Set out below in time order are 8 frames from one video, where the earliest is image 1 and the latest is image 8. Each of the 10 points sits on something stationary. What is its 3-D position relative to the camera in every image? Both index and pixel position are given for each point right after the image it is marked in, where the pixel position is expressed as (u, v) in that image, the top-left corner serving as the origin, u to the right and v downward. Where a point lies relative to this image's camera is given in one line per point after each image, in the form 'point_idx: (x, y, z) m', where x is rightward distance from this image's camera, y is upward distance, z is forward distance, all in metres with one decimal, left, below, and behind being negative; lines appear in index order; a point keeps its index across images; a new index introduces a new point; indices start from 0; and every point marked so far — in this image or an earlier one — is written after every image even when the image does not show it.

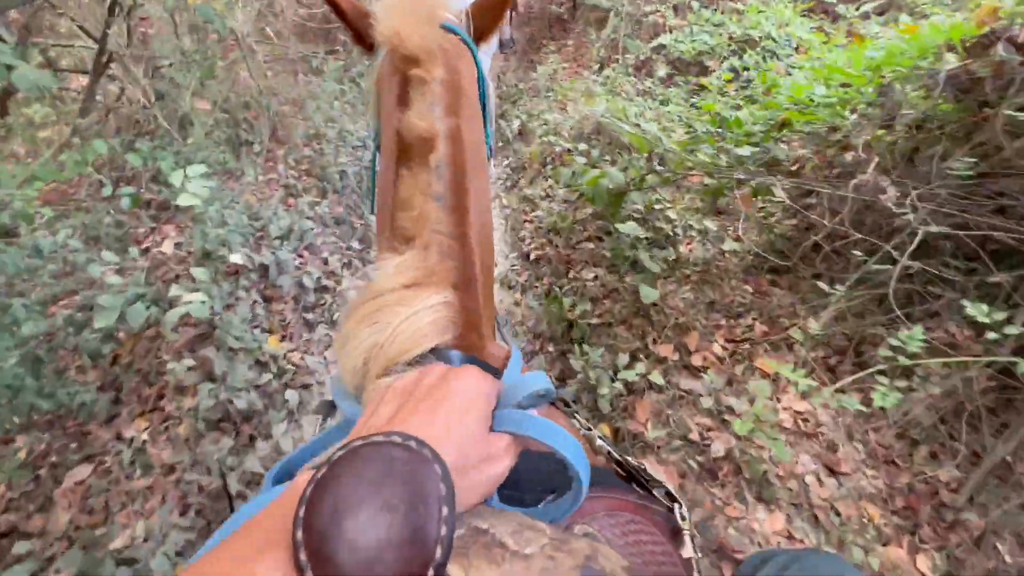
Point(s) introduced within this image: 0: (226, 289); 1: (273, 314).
0: (-1.7, 0.0, +3.1) m
1: (-1.5, -0.2, +3.3) m
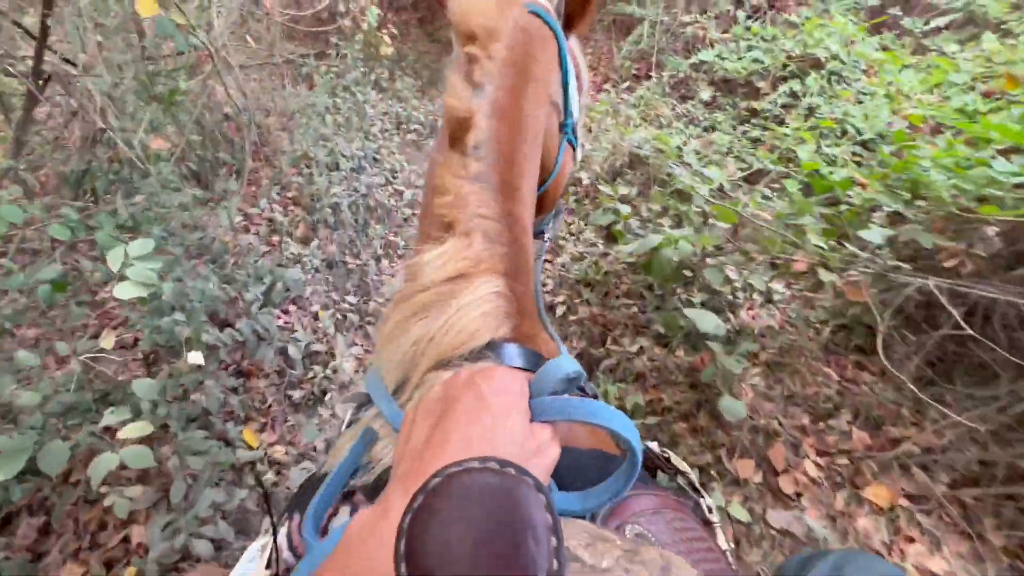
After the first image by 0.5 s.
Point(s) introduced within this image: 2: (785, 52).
0: (-1.5, -0.4, +2.5) m
1: (-1.3, -0.6, +2.7) m
2: (+2.2, +1.8, +4.2) m
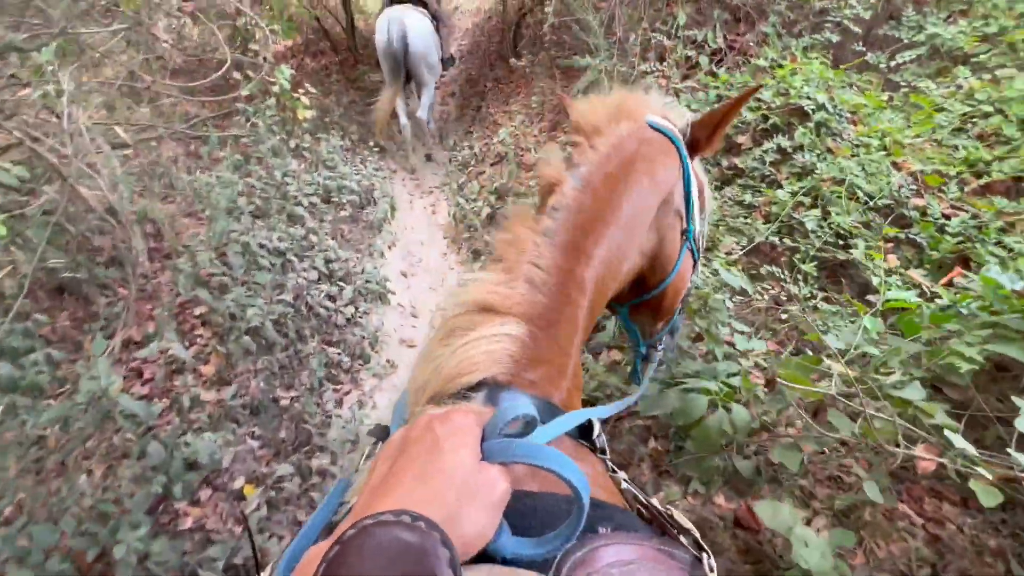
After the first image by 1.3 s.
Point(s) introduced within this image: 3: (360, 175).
0: (-1.5, -1.2, +1.7) m
1: (-1.3, -1.3, +1.9) m
2: (+1.8, +1.3, +3.8) m
3: (-1.6, +1.1, +5.6) m
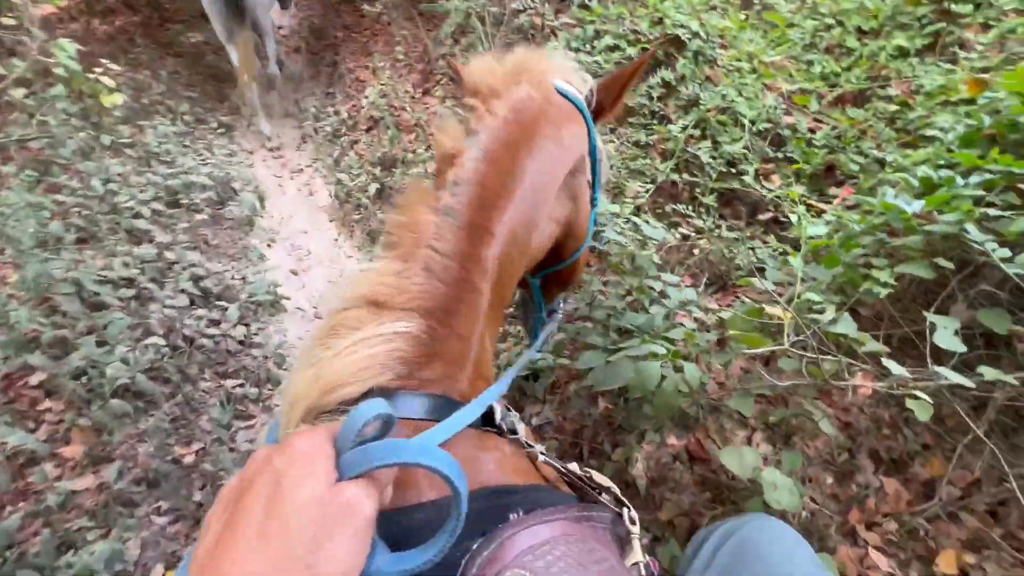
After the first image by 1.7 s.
0: (-1.4, -1.5, +1.4) m
1: (-1.2, -1.6, +1.6) m
2: (+0.9, +1.8, +3.7) m
3: (-2.7, +1.1, +4.8) m
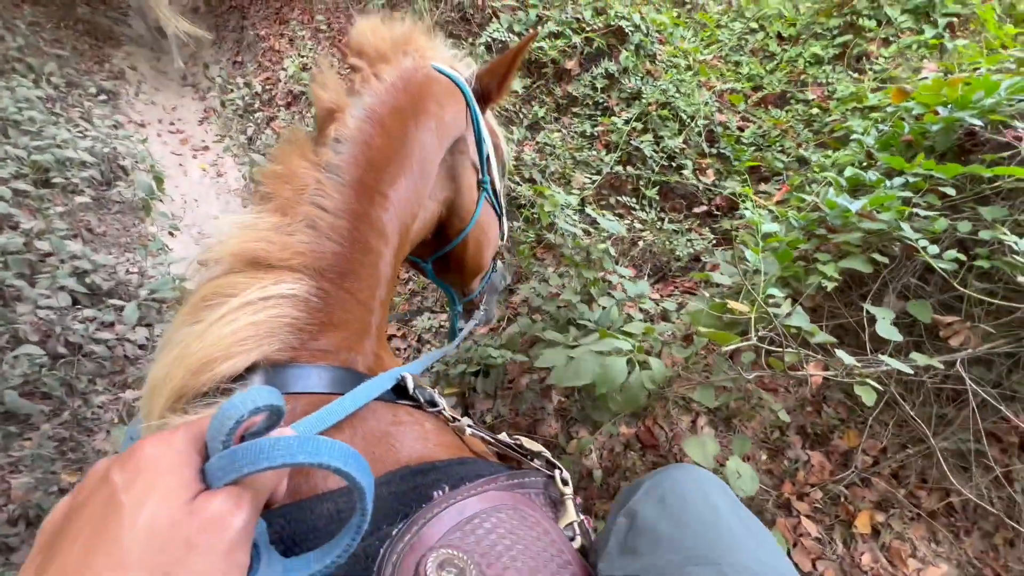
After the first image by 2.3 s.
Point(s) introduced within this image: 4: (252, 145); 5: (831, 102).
0: (-1.3, -1.5, +1.1) m
1: (-1.2, -1.6, +1.4) m
2: (+0.4, +1.9, +3.7) m
3: (-3.3, +1.2, +4.2) m
4: (-2.2, +1.2, +4.5) m
5: (+1.9, +1.1, +3.1) m
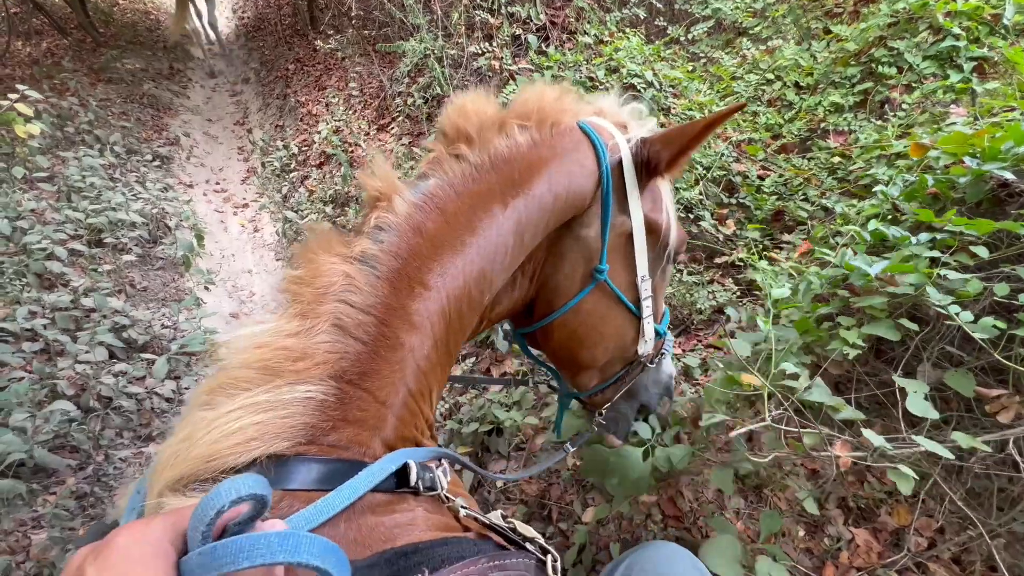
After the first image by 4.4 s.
0: (-1.4, -1.6, +1.1) m
1: (-1.3, -1.7, +1.3) m
2: (+0.6, +1.5, +3.8) m
3: (-3.1, +0.8, +4.5) m
4: (-2.0, +0.8, +4.8) m
5: (+2.0, +0.8, +3.0) m
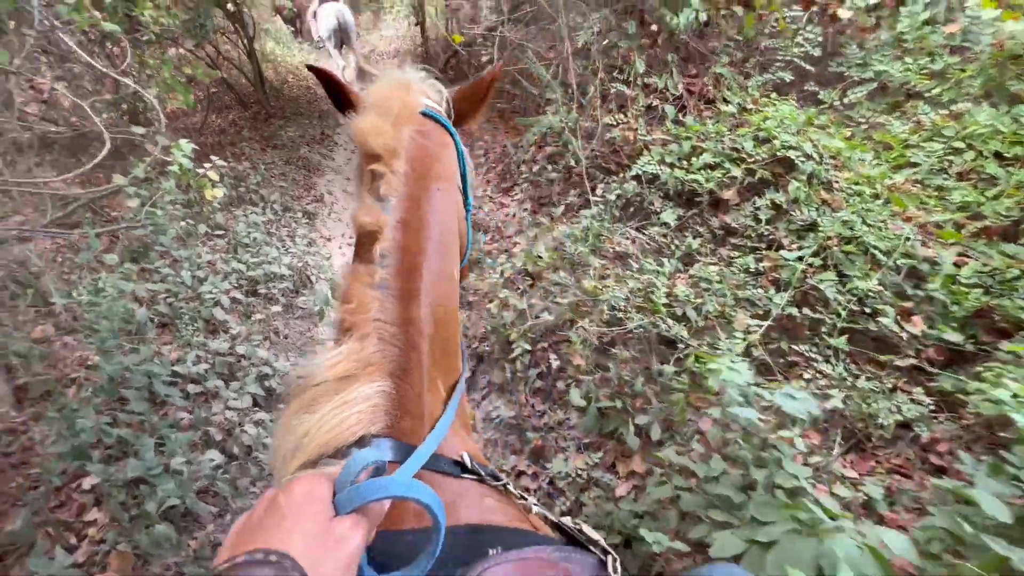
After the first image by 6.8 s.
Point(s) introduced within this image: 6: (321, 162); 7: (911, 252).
0: (-1.2, -1.8, +1.0) m
1: (-1.0, -2.0, +1.2) m
2: (+1.5, +0.9, +3.6) m
3: (-2.0, +0.3, +4.9) m
4: (-0.9, +0.2, +4.9) m
5: (+2.6, +0.2, +2.5) m
6: (-2.6, +1.7, +7.3) m
7: (+2.1, +0.2, +2.9) m
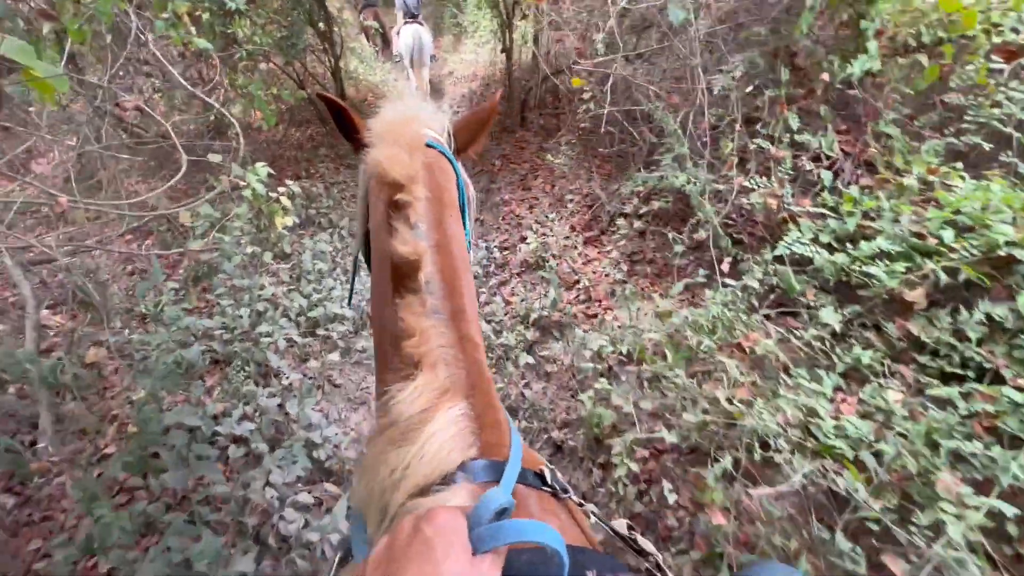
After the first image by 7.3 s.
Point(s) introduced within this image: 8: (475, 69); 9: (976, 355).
0: (-1.0, -2.1, +0.5) m
1: (-0.8, -2.2, +0.6) m
2: (+2.1, +0.3, +2.8) m
3: (-1.3, -0.1, +4.5) m
4: (-0.2, -0.2, +4.4) m
5: (+3.1, -0.4, +1.6) m
6: (-1.5, +1.3, +6.9) m
7: (+2.6, -0.4, +2.0) m
8: (-0.6, +3.7, +9.2) m
9: (+2.0, -0.2, +2.4) m
